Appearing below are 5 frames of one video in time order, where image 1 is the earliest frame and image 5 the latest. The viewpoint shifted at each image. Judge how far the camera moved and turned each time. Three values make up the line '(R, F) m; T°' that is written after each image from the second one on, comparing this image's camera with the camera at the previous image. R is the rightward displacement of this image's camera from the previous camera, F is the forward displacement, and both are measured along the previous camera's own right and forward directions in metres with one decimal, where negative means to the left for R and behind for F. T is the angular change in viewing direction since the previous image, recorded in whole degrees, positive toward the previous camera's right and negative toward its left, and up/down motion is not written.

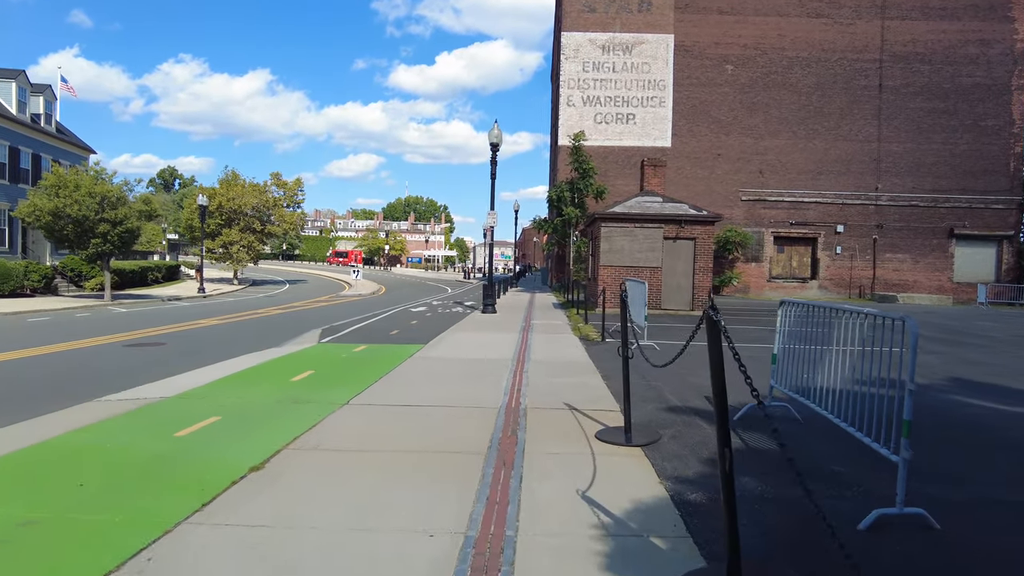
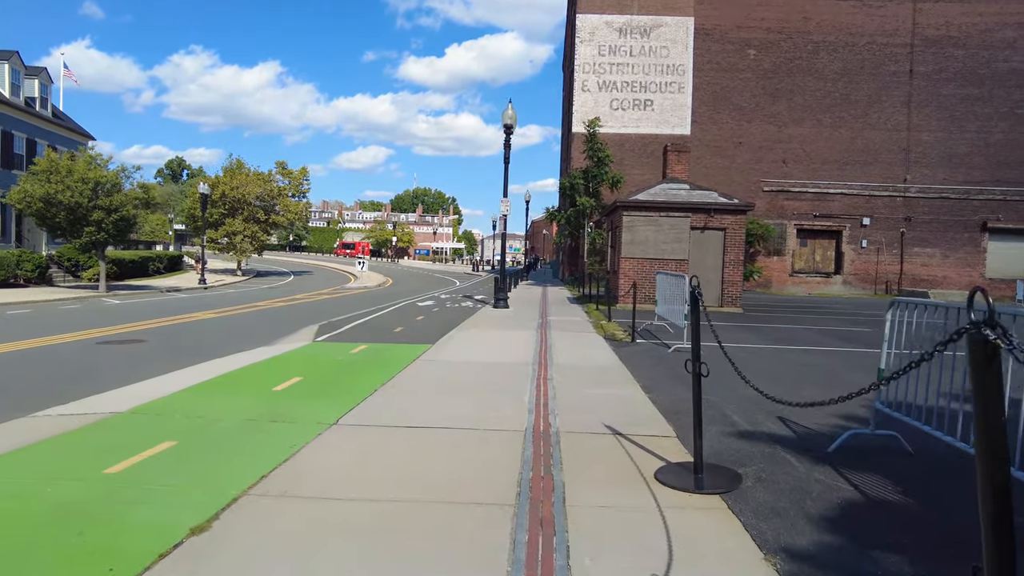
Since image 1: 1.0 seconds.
(-0.2, +1.5) m; -1°
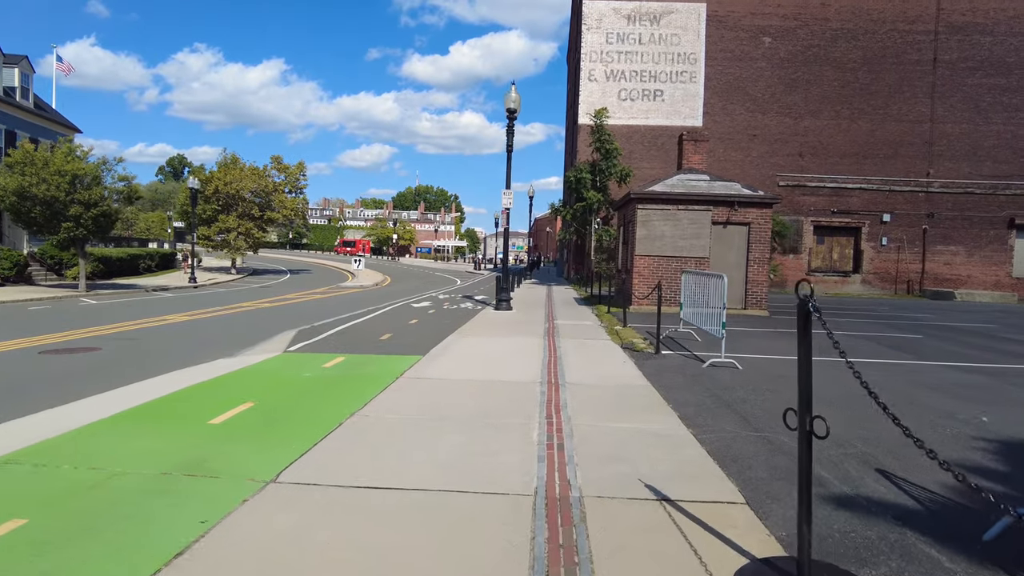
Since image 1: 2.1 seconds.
(0.0, +1.7) m; 0°
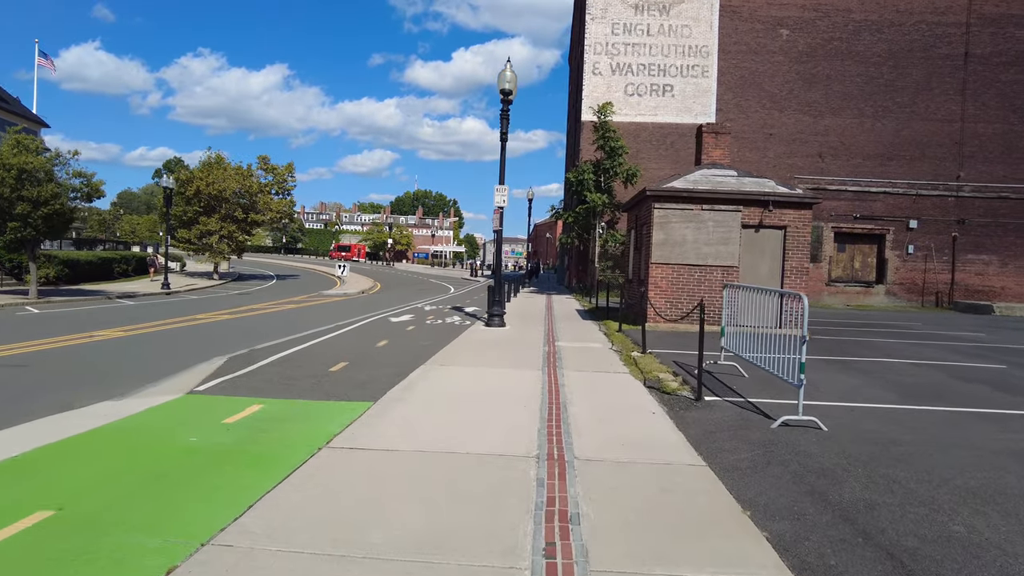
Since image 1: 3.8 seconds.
(+0.1, +2.7) m; 0°
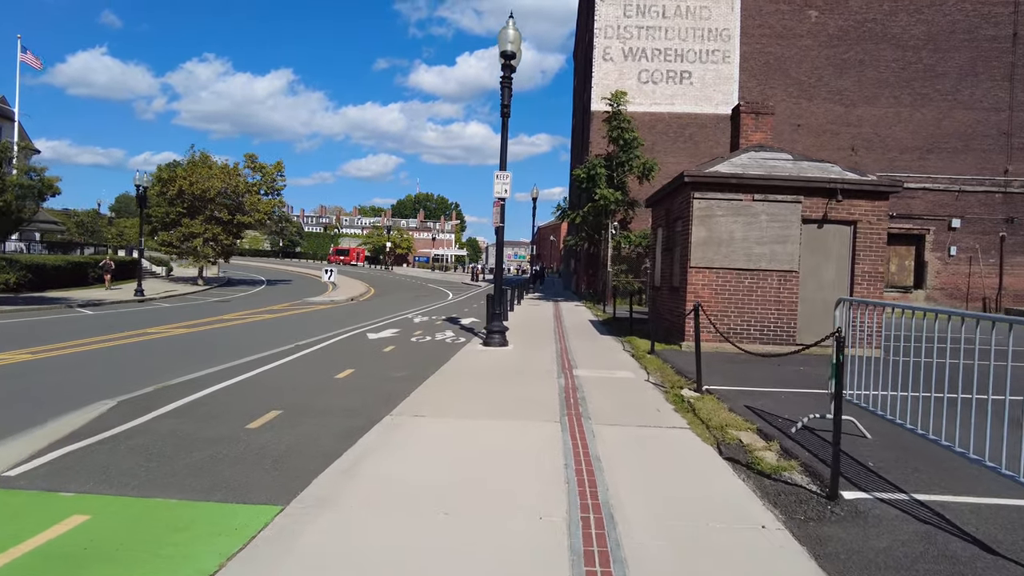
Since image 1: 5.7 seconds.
(0.0, +3.0) m; 0°
